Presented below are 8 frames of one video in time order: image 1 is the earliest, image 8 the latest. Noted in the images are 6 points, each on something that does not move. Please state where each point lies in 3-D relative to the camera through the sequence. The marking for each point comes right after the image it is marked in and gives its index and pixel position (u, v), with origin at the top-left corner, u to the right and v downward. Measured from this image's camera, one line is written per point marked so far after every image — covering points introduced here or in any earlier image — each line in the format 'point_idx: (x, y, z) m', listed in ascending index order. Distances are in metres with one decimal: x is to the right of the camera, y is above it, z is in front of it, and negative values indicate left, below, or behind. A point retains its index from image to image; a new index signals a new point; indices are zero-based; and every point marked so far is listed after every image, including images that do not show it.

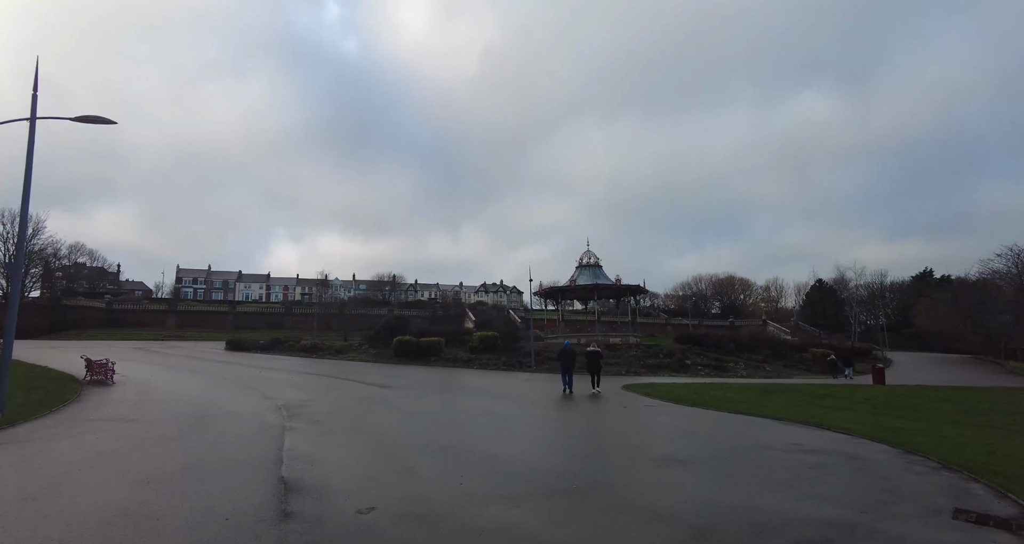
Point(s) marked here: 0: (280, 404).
0: (-5.1, -3.0, +11.3) m
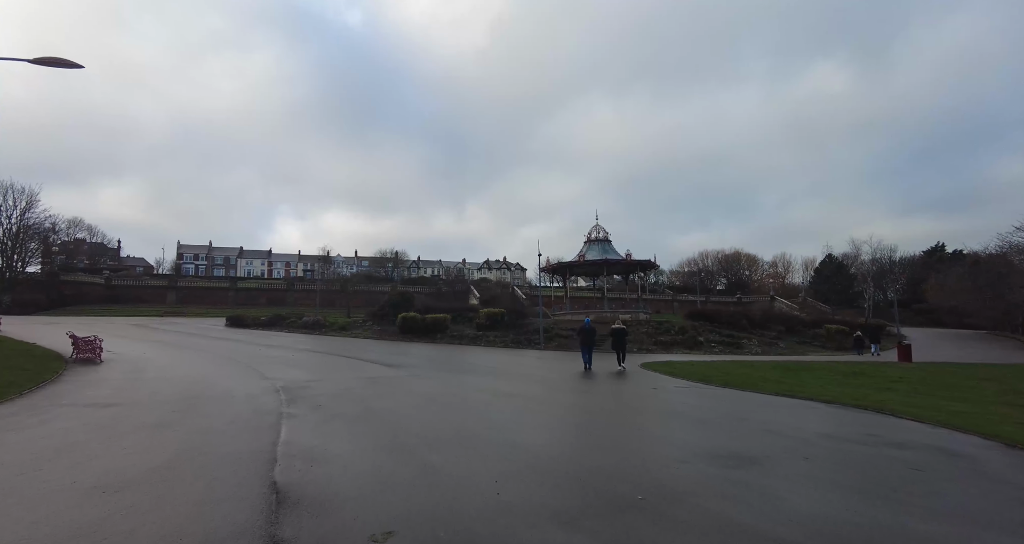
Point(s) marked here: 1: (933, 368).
0: (-4.9, -2.4, +10.7) m
1: (+16.4, -3.7, +20.1) m
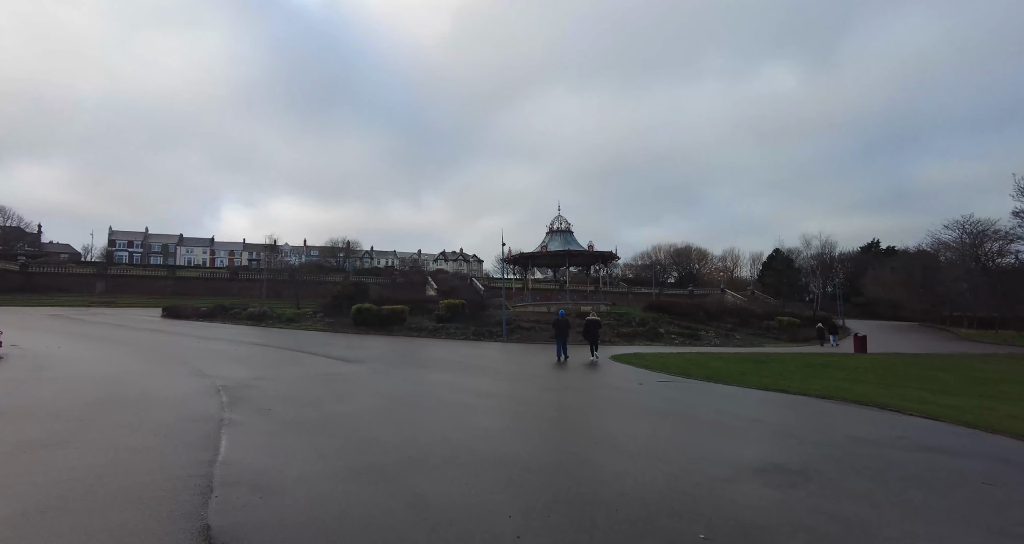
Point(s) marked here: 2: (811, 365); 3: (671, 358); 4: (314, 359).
0: (-5.3, -2.1, +9.3) m
1: (+15.0, -3.5, +20.5) m
2: (+10.2, -3.1, +17.5) m
3: (+5.6, -3.0, +18.0) m
4: (-6.2, -2.7, +15.9) m
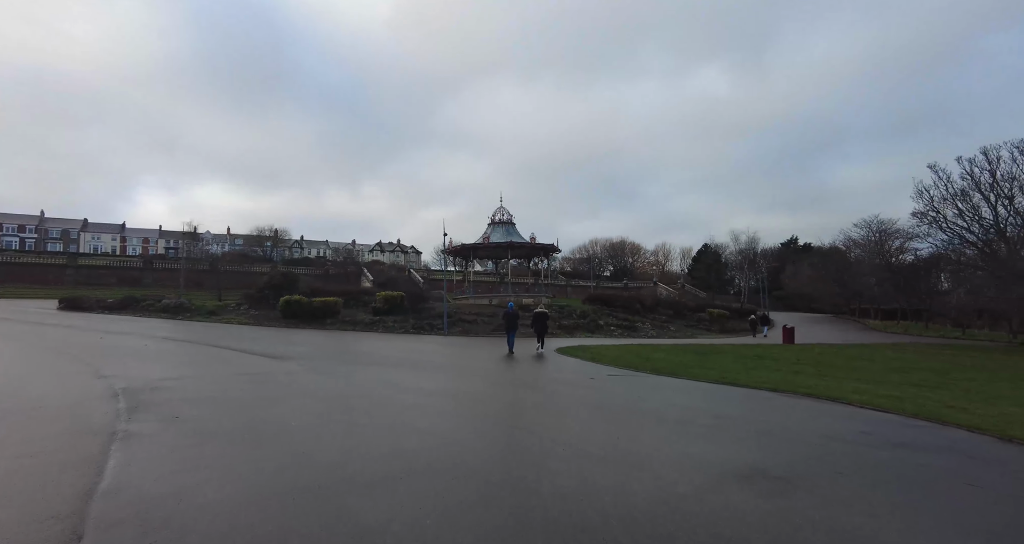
0: (-6.1, -1.9, +8.0) m
1: (+12.7, -3.2, +21.6) m
2: (+8.3, -2.9, +18.0) m
3: (+3.7, -2.7, +17.9) m
4: (-7.8, -2.3, +14.4) m
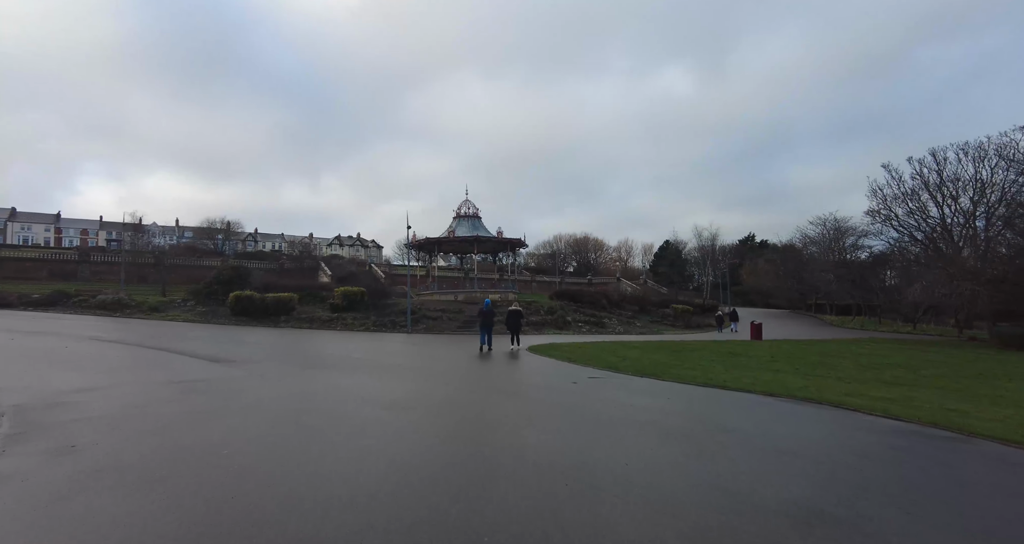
0: (-6.4, -1.7, +6.6) m
1: (+11.4, -3.1, +21.5) m
2: (+7.2, -2.8, +17.6) m
3: (+2.7, -2.6, +17.3) m
4: (-8.5, -2.2, +12.9) m
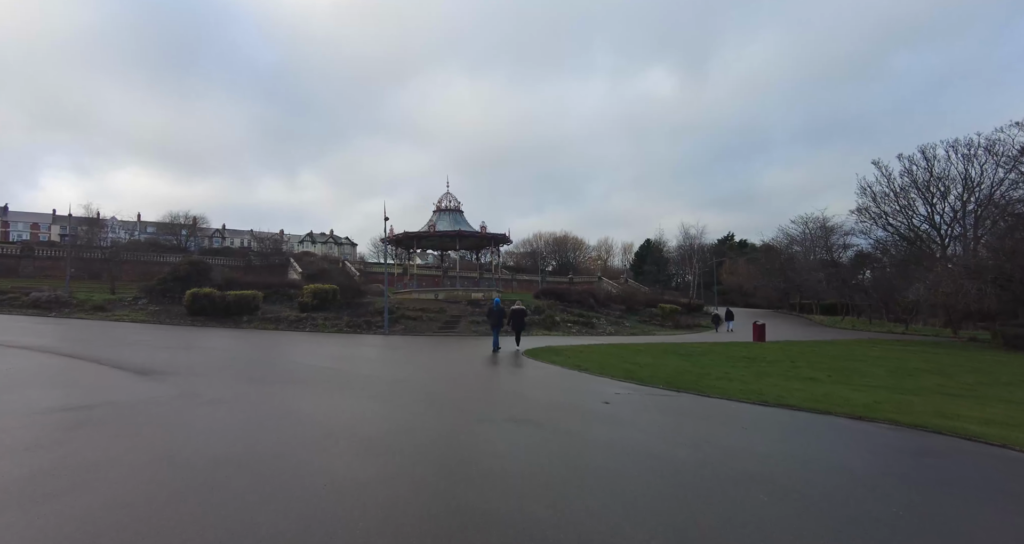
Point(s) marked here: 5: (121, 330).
0: (-6.1, -1.6, +4.2) m
1: (+10.9, -2.9, +20.0) m
2: (+7.0, -2.6, +15.9) m
3: (+2.5, -2.4, +15.3) m
4: (-8.5, -2.0, +10.5) m
5: (-15.1, -2.2, +19.8) m
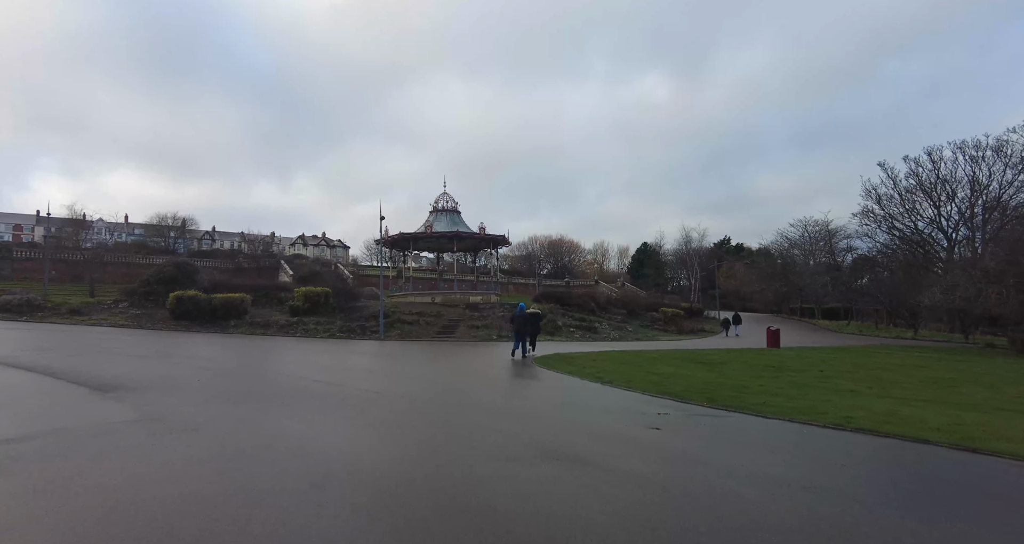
0: (-5.7, -1.5, +3.0) m
1: (+11.1, -3.0, +19.0) m
2: (+7.2, -2.7, +14.8) m
3: (+2.7, -2.5, +14.2) m
4: (-8.2, -2.0, +9.2) m
5: (-14.9, -2.3, +18.4) m
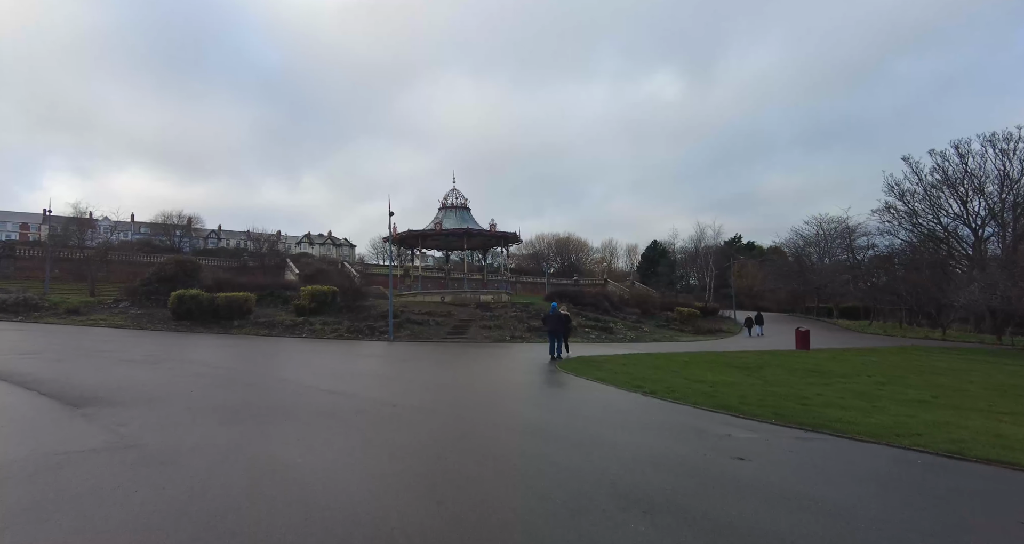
0: (-5.2, -1.5, +2.0) m
1: (+11.7, -2.9, +17.8) m
2: (+7.8, -2.6, +13.7) m
3: (+3.3, -2.4, +13.1) m
4: (-7.7, -1.9, +8.2) m
5: (-14.3, -2.2, +17.5) m
